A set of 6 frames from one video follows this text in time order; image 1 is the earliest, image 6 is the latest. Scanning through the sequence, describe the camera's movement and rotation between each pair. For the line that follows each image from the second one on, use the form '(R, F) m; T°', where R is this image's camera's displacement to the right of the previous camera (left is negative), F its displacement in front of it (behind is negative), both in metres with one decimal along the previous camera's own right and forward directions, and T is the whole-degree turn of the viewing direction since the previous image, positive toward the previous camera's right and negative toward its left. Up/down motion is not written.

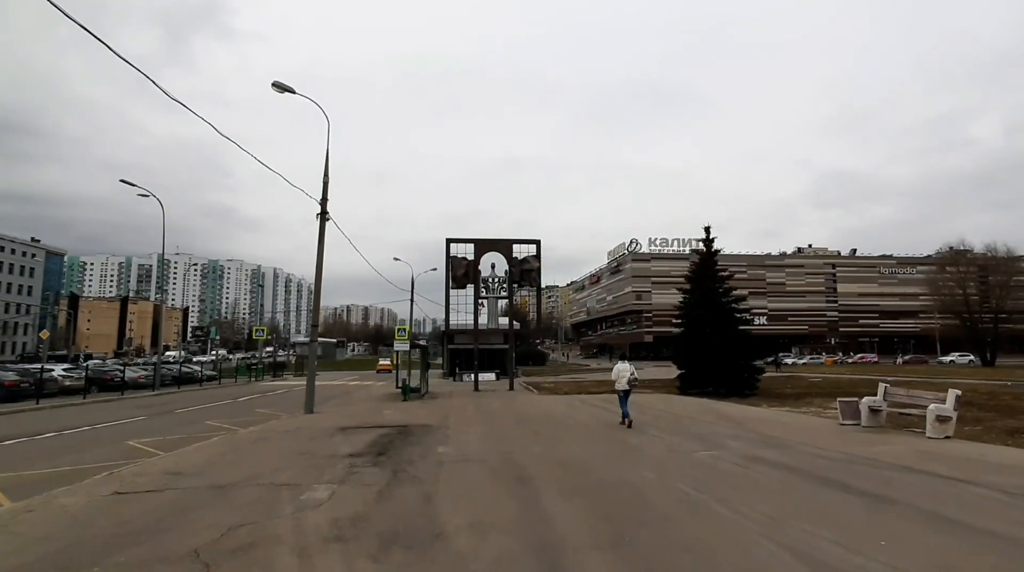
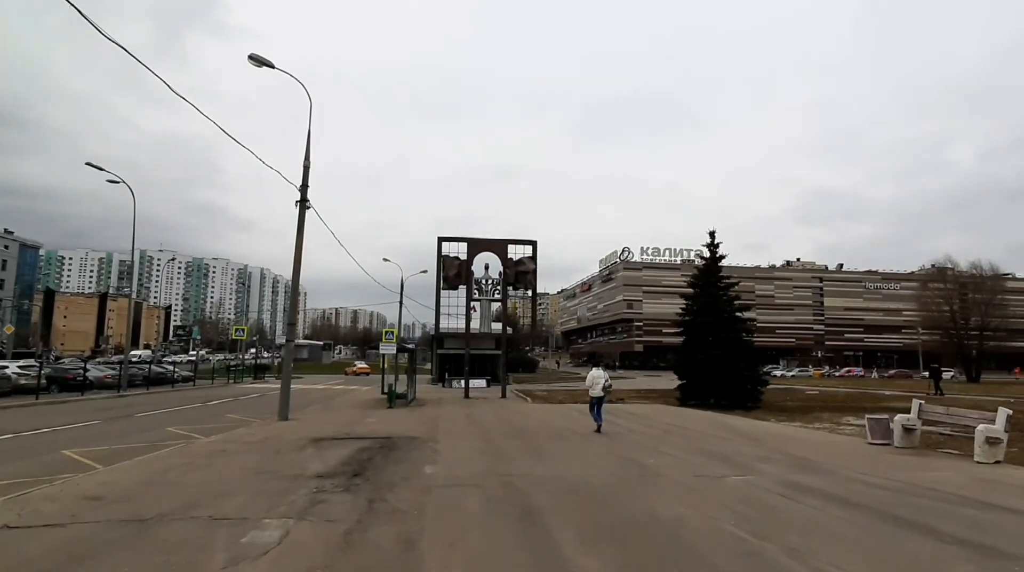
(-0.2, +1.6) m; +1°
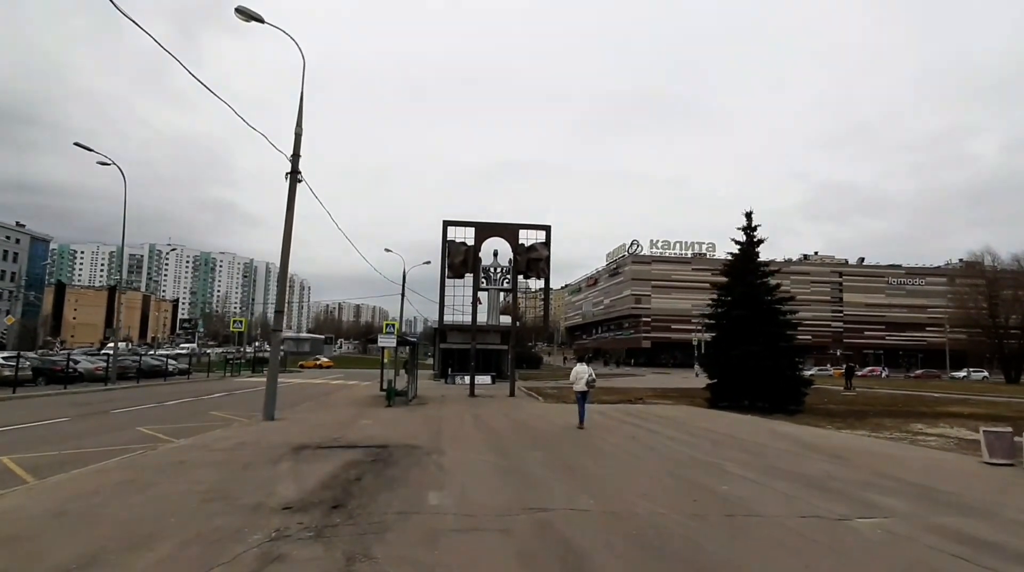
(-0.3, +2.3) m; -1°
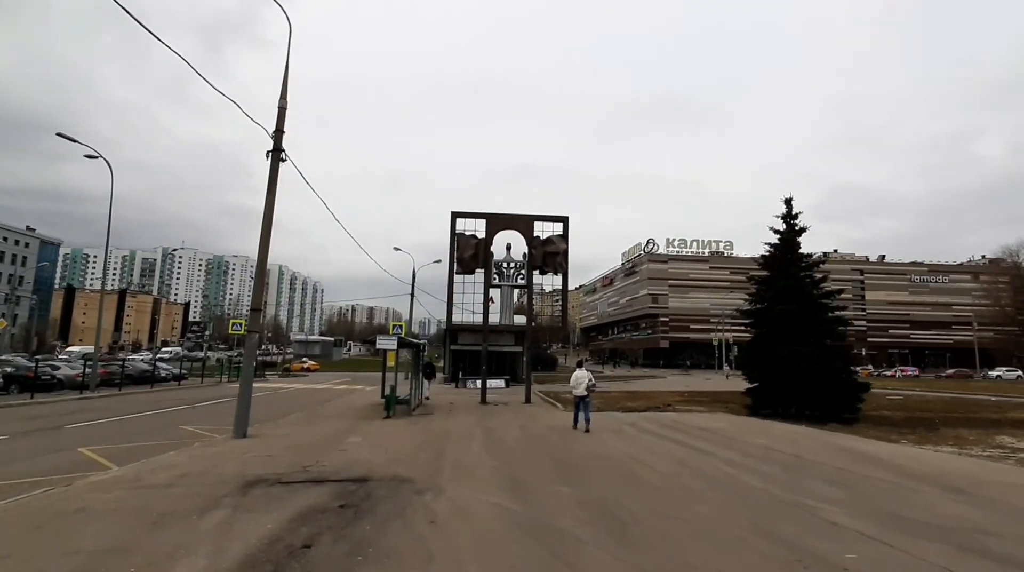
(-0.1, +2.5) m; -1°
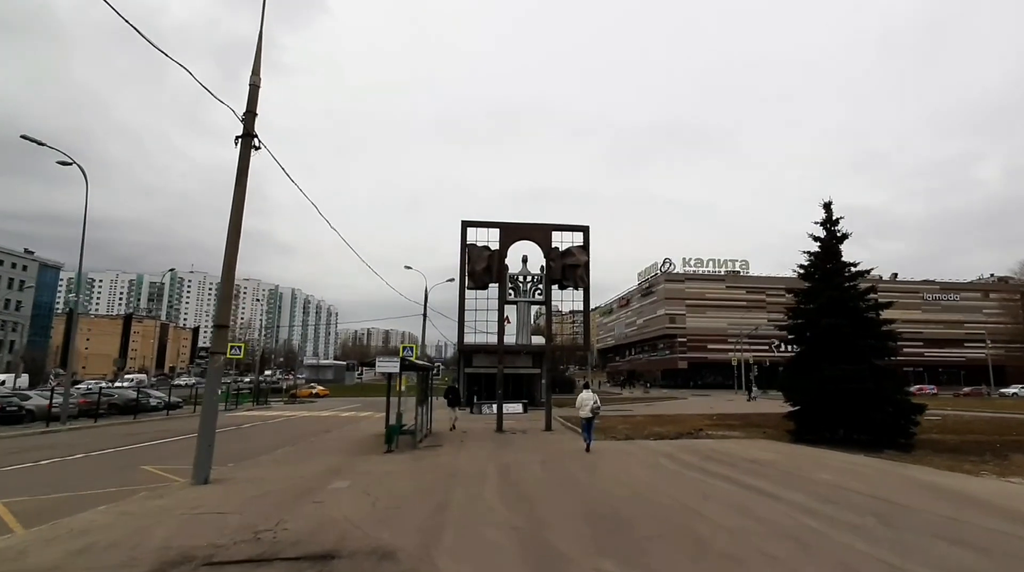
(0.0, +2.2) m; -1°
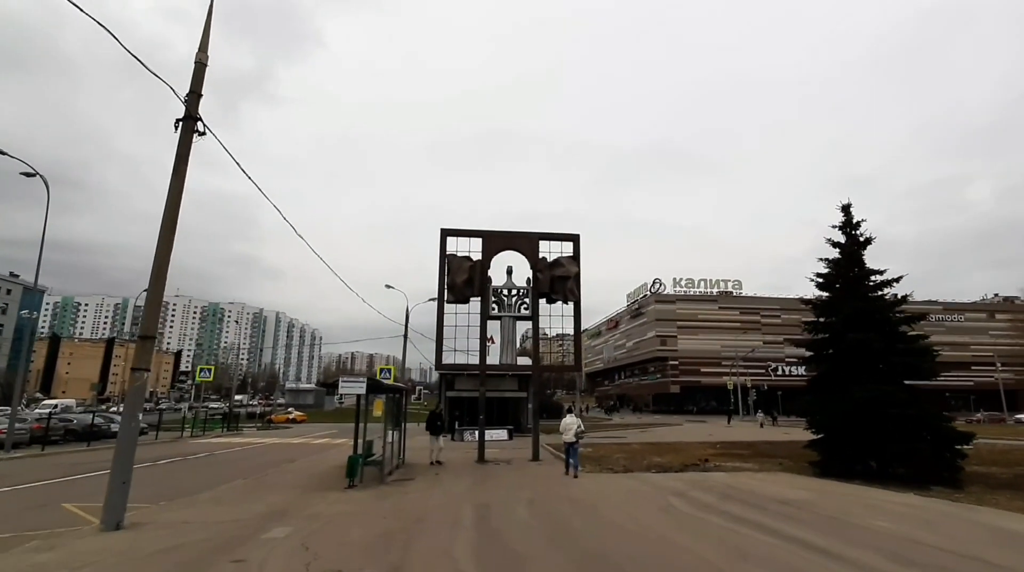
(0.0, +1.9) m; +1°
